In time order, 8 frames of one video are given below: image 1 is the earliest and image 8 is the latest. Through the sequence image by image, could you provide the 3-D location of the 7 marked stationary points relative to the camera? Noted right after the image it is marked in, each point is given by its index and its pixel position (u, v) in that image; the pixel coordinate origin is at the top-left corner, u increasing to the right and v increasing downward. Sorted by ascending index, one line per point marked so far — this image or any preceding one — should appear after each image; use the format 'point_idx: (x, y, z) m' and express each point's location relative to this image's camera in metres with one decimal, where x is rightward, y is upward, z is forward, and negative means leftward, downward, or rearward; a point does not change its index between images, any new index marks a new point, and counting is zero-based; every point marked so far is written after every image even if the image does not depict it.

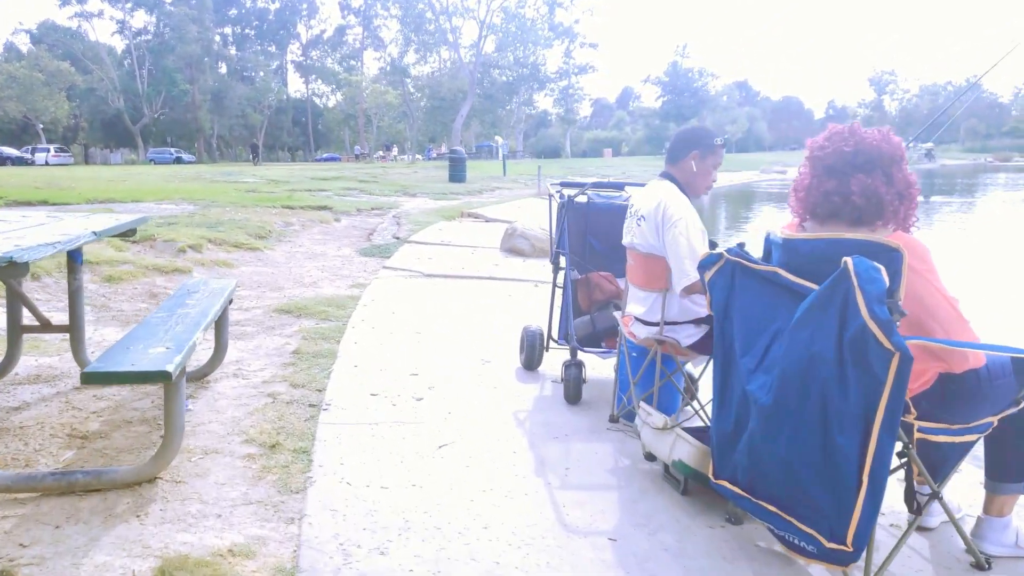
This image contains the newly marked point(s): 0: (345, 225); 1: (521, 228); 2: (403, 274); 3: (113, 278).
0: (-3.2, +1.2, +14.8) m
1: (+0.1, +0.9, +11.3) m
2: (-1.3, +0.2, +9.1) m
3: (-3.7, +0.1, +7.1) m
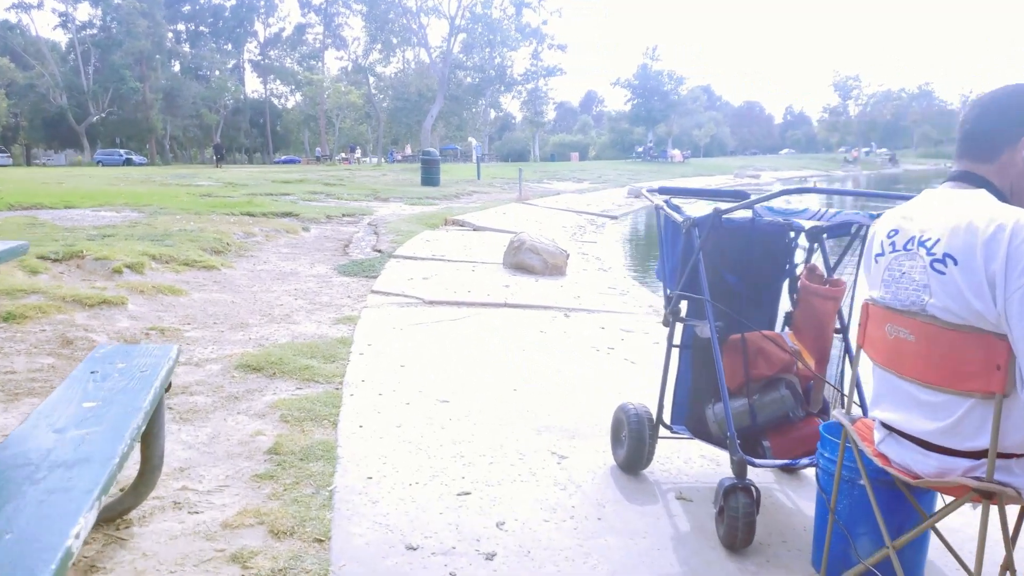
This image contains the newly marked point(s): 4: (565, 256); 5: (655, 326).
0: (-3.3, +0.9, +13.0) m
1: (+0.2, +0.6, +9.6) m
2: (-1.1, -0.1, +7.3) m
3: (-3.4, -0.2, +5.3) m
4: (+0.7, +0.4, +9.6) m
5: (+1.2, -0.4, +6.8) m
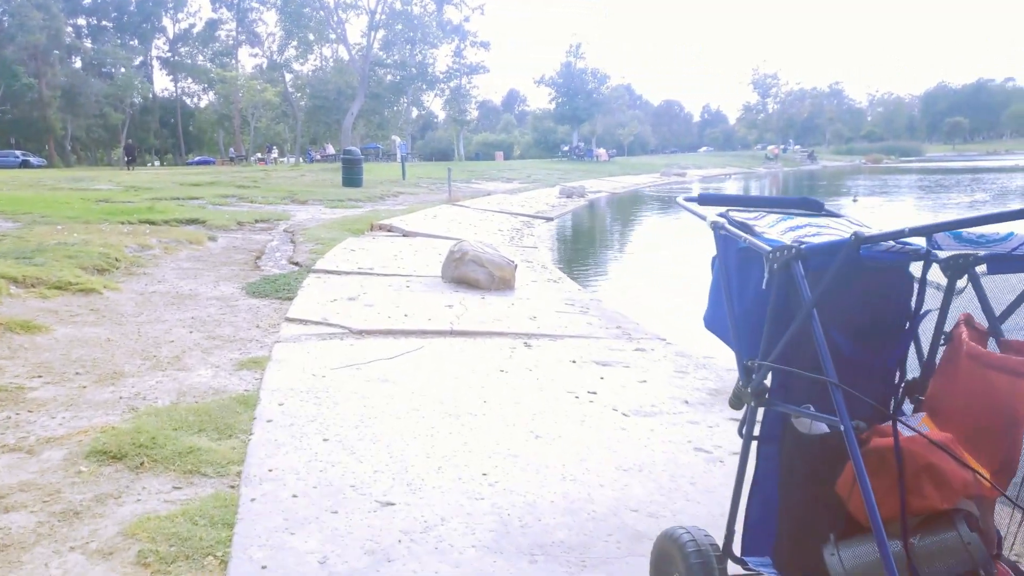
0: (-4.2, +0.6, +11.4) m
1: (-0.4, +0.4, +8.4) m
2: (-1.5, -0.3, +6.0) m
3: (-3.6, -0.4, +3.7) m
4: (0.0, +0.2, +8.5) m
5: (+0.9, -0.5, +5.7) m
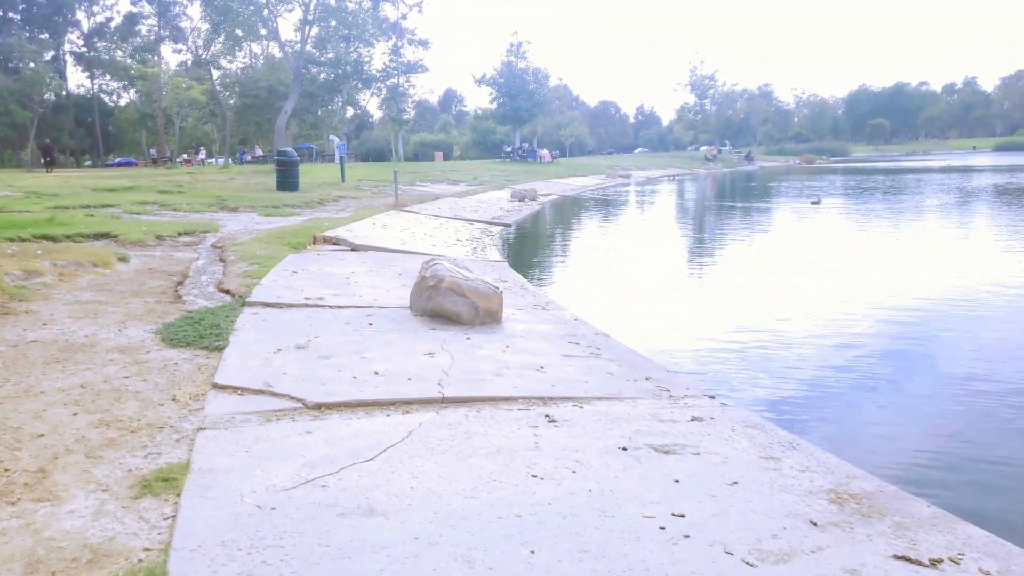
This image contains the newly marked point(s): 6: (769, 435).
0: (-4.6, +0.3, +9.5) m
1: (-0.5, +0.1, +6.8) m
2: (-1.4, -0.7, +4.3) m
3: (-3.3, -0.8, +1.9) m
4: (-0.1, -0.1, +6.9) m
5: (+1.0, -0.8, +4.2) m
6: (+1.5, -0.8, +4.4) m
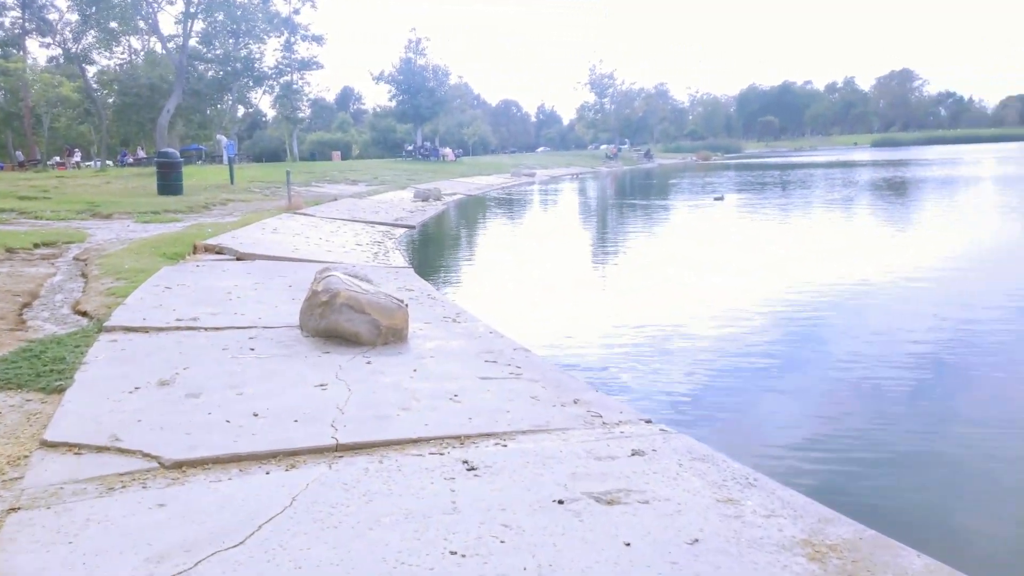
0: (-5.6, 0.0, +8.2) m
1: (-1.3, 0.0, +6.0) m
2: (-1.8, -0.8, +3.4) m
3: (-3.4, -1.0, +0.8) m
4: (-0.9, -0.2, +6.1) m
5: (+0.6, -0.9, +3.6) m
6: (+1.0, -0.9, +3.9) m
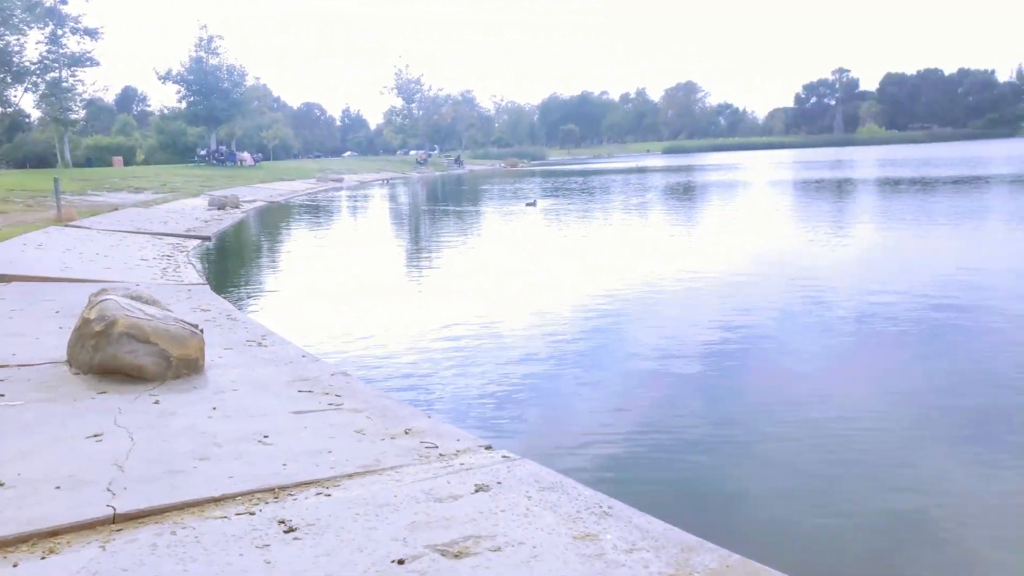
0: (-7.3, -0.3, +6.1) m
1: (-2.5, -0.2, +5.0) m
2: (-2.4, -1.0, +2.4) m
3: (-3.3, -1.2, -0.5) m
4: (-2.1, -0.3, +5.3) m
5: (-0.1, -0.9, +3.2) m
6: (+0.3, -1.0, +3.5) m
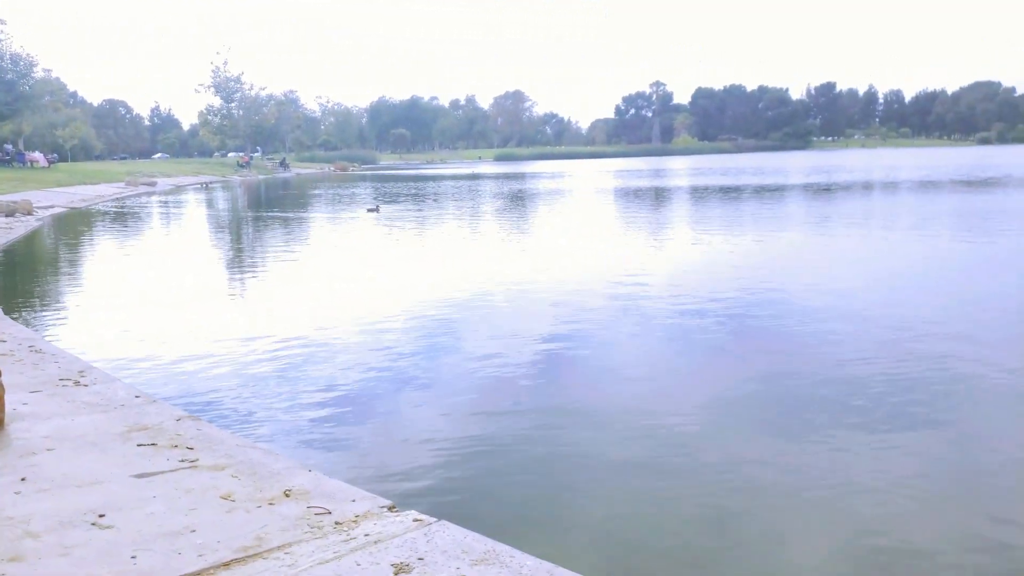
0: (-7.9, -0.6, +3.9) m
1: (-3.1, -0.4, +3.8) m
2: (-2.4, -1.1, +1.3) m
3: (-2.6, -1.3, -1.8) m
4: (-2.7, -0.5, +4.2) m
5: (-0.3, -1.1, +2.5) m
6: (0.0, -1.1, +2.9) m
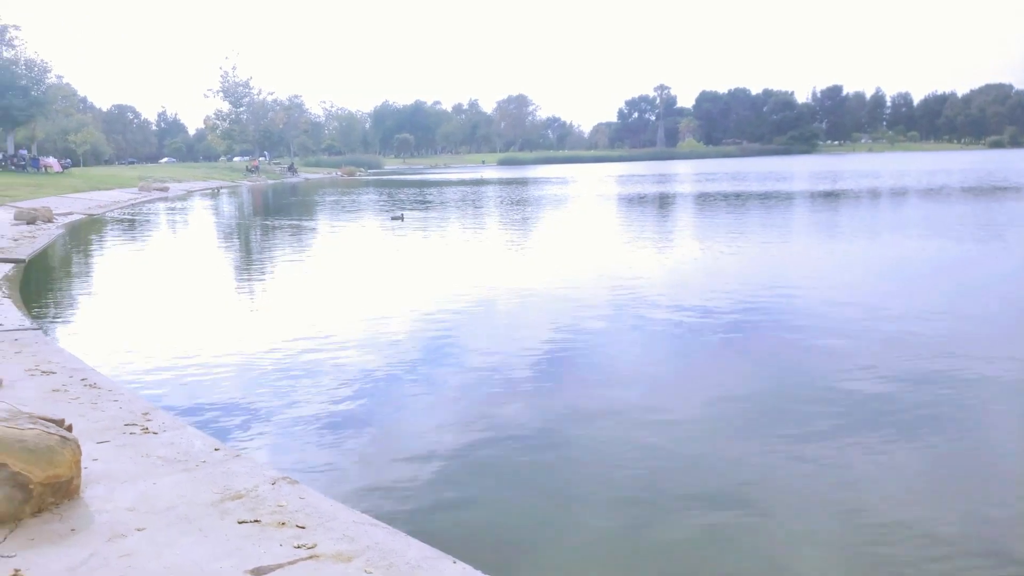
0: (-7.1, -0.9, +3.2) m
1: (-2.3, -0.6, +3.2) m
2: (-1.6, -1.4, +0.7) m
3: (-1.8, -1.6, -2.4) m
4: (-2.0, -0.8, +3.5) m
5: (+0.5, -1.3, +1.8) m
6: (+0.8, -1.3, +2.3) m
